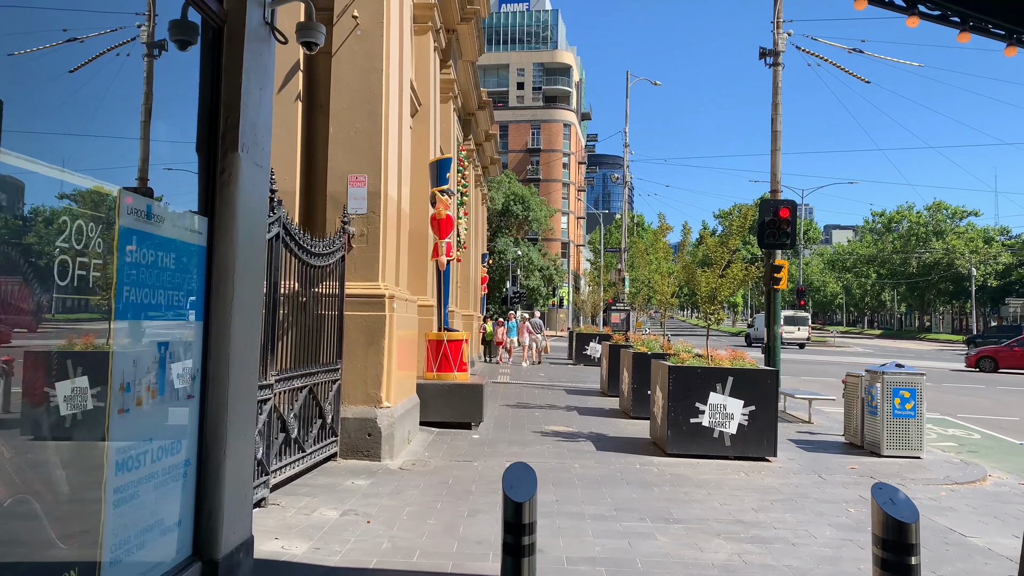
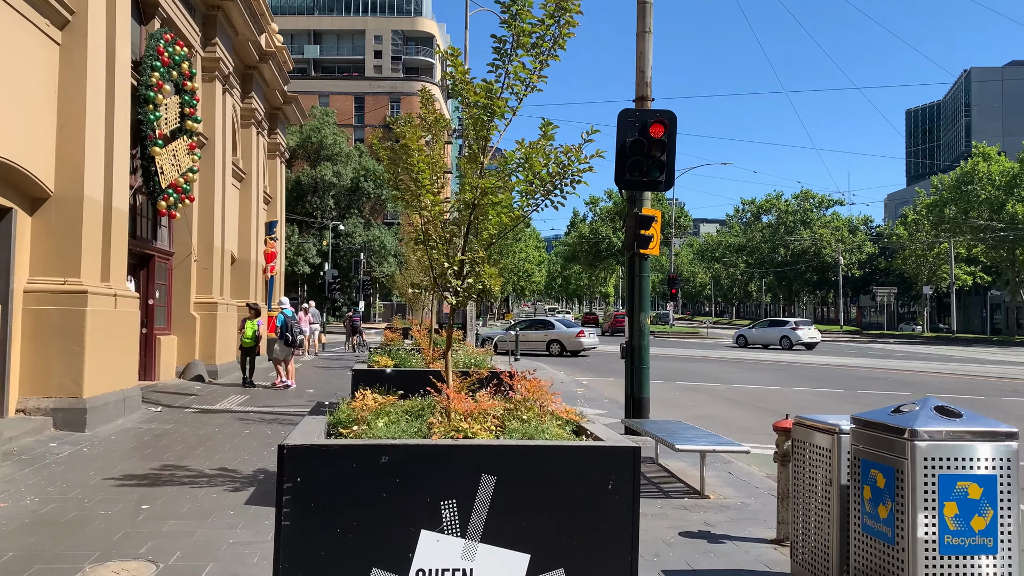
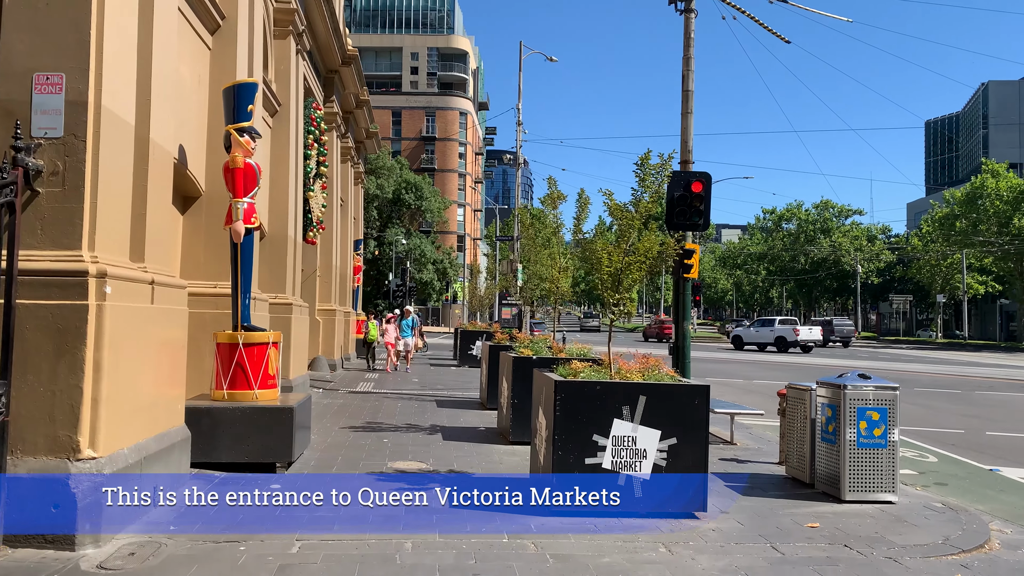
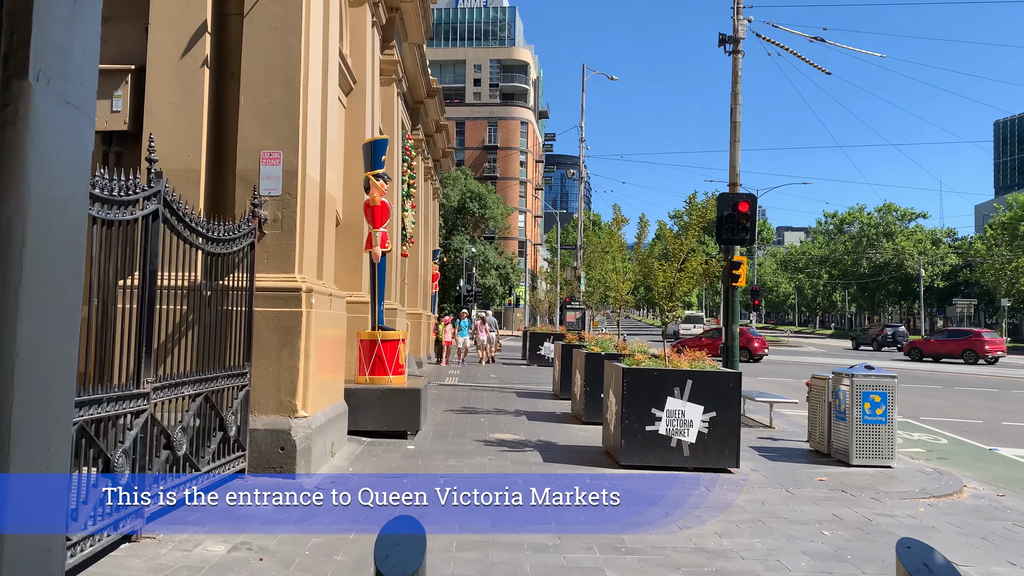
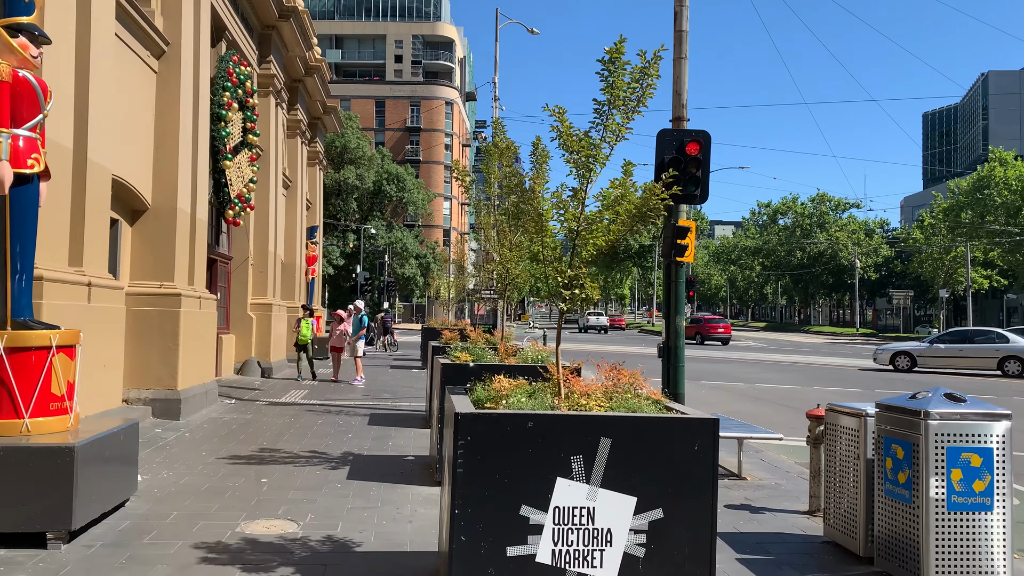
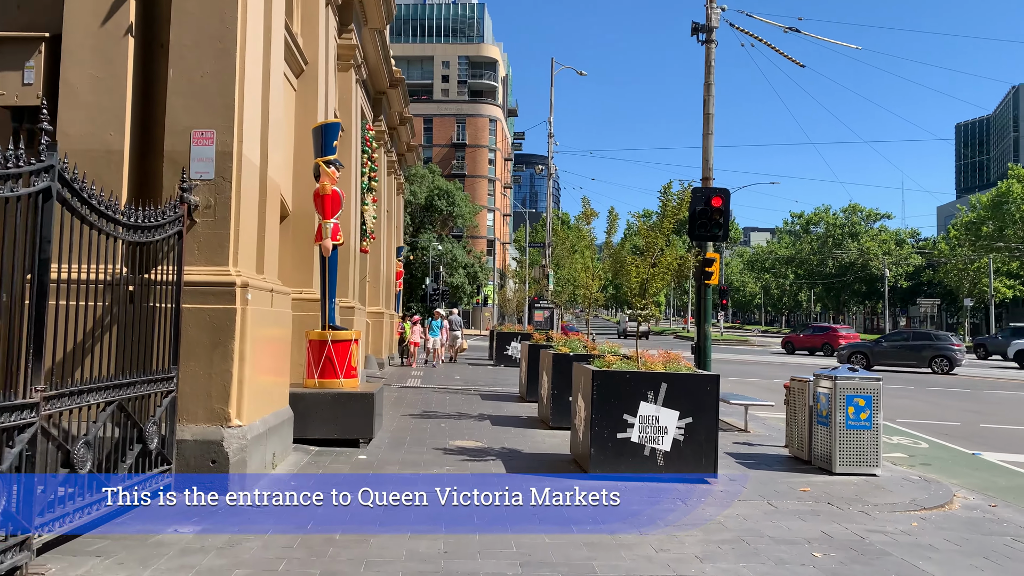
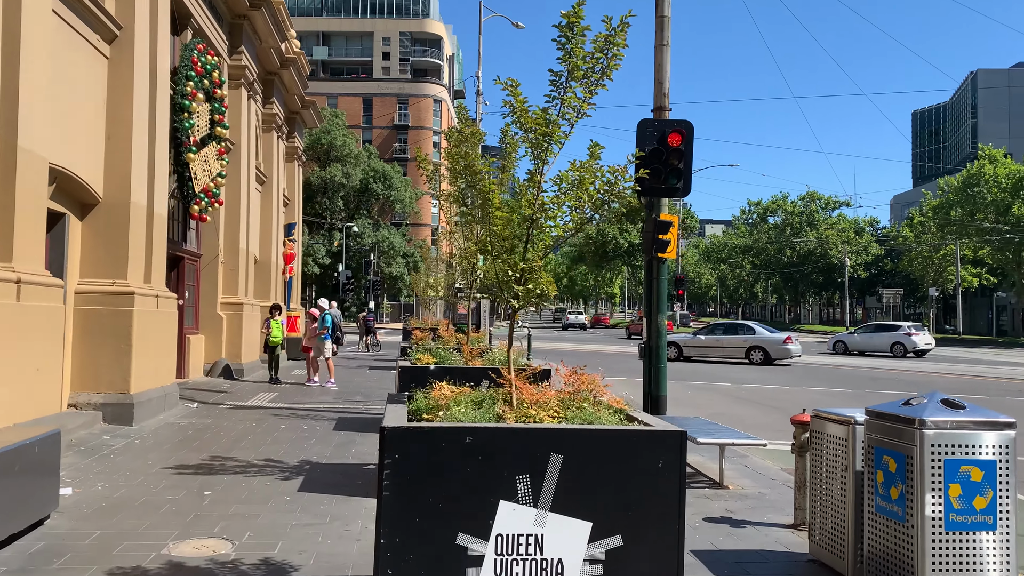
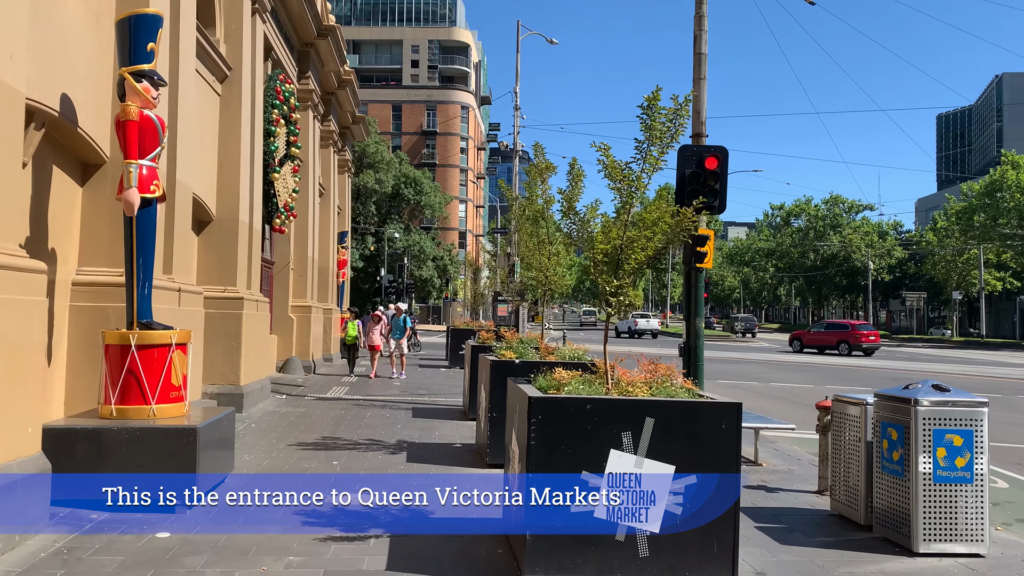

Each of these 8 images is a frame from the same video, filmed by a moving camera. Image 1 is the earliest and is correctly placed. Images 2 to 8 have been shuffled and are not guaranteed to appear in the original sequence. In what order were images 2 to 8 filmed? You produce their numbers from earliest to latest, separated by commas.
4, 6, 3, 8, 5, 7, 2
